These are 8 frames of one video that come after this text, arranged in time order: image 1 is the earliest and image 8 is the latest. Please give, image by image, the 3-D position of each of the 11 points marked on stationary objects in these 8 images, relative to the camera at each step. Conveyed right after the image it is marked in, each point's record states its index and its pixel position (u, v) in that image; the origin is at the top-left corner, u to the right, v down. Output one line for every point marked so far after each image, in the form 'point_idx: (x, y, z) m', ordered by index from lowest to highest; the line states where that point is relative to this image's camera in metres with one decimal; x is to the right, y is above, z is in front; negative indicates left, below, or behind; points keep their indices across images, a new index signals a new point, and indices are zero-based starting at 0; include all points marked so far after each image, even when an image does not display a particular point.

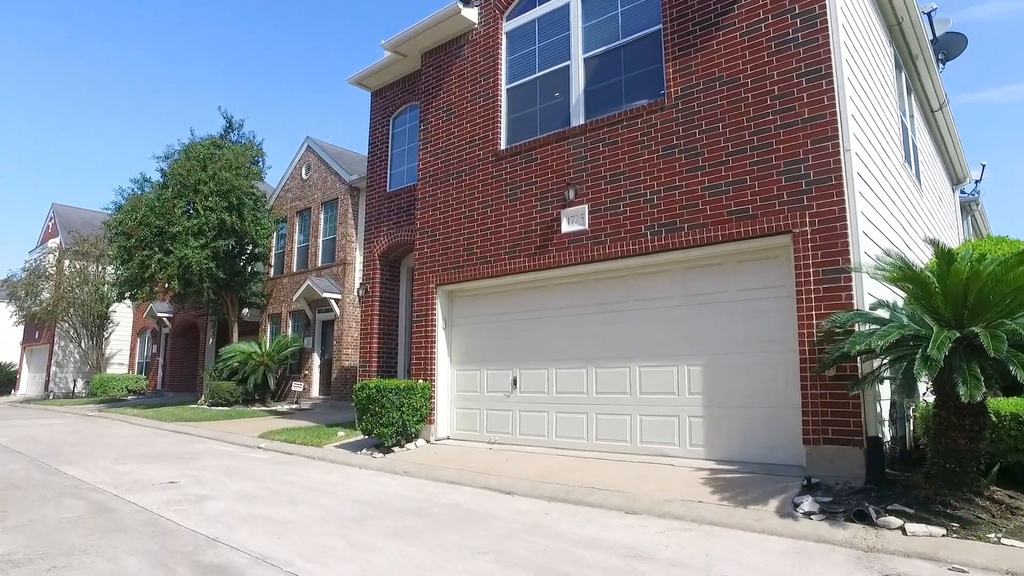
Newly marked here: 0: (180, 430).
0: (-7.9, -3.4, +14.2) m
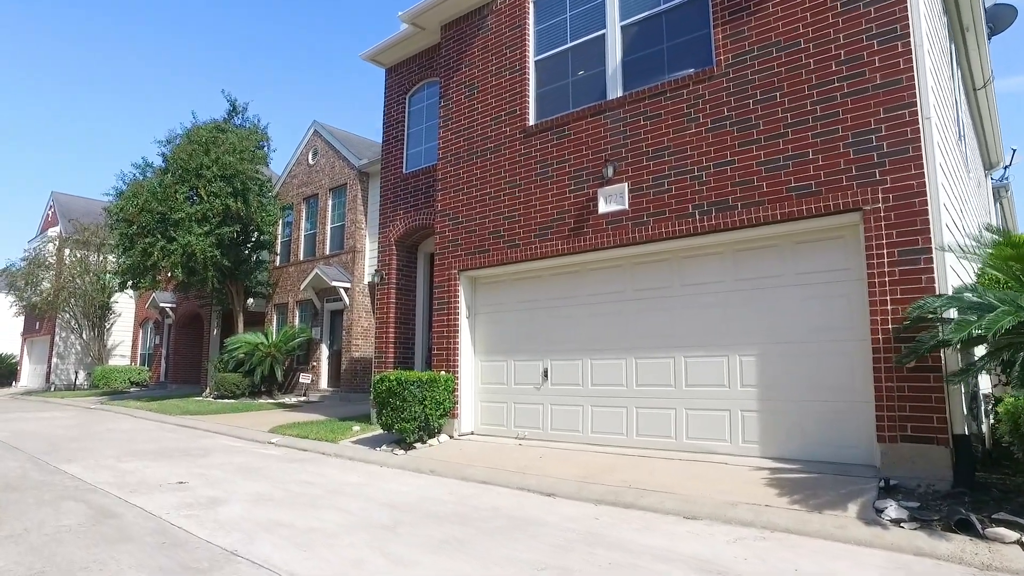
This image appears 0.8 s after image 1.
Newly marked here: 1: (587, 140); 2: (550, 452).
0: (-7.5, -3.1, +13.7) m
1: (+1.1, +2.2, +8.8) m
2: (+0.5, -2.3, +8.3) m
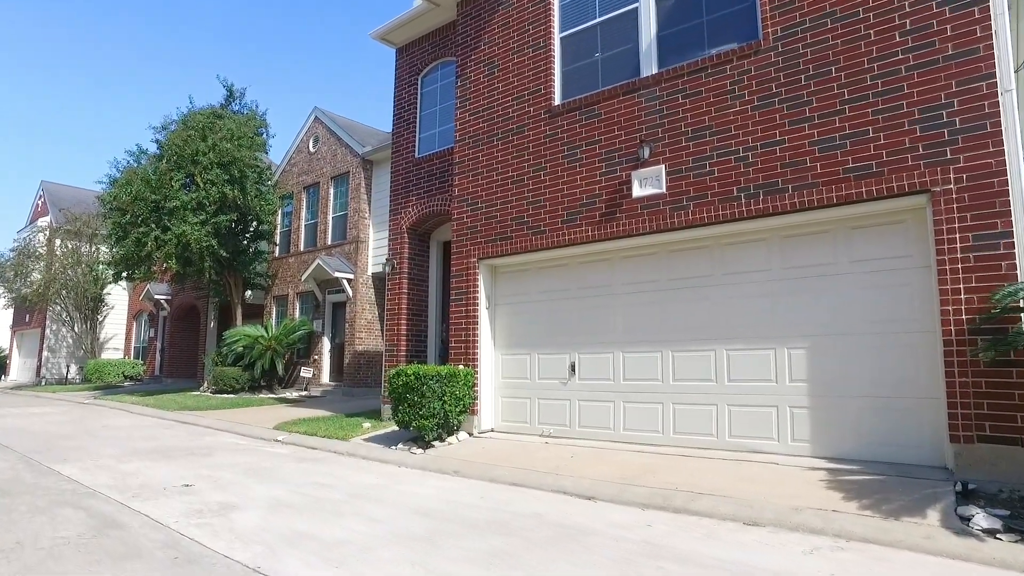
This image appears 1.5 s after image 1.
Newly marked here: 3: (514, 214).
0: (-7.2, -2.9, +13.1) m
1: (+1.5, +2.3, +8.3) m
2: (+0.9, -2.1, +7.8) m
3: (0.0, +1.2, +9.3) m
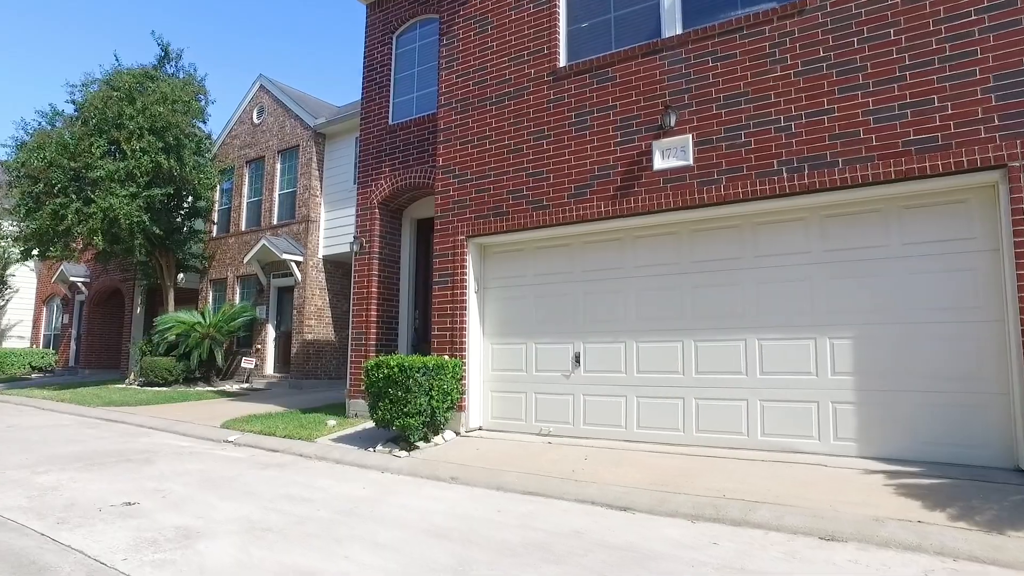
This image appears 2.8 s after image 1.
0: (-7.6, -2.5, +11.4) m
1: (+1.6, +2.5, +7.4) m
2: (+0.9, -1.9, +7.0) m
3: (0.0, +1.4, +8.3) m
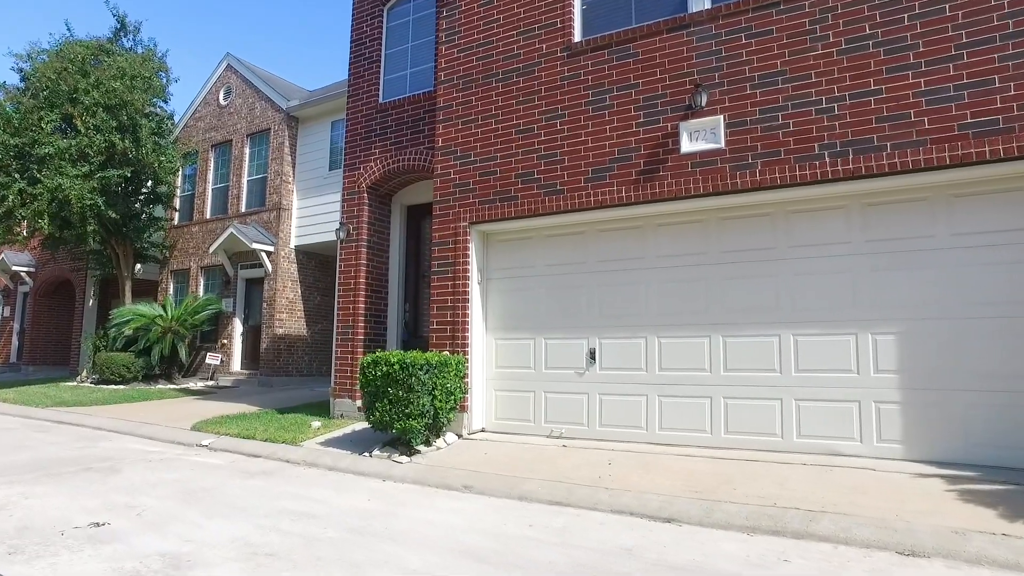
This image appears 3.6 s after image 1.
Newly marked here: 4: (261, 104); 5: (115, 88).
0: (-7.7, -2.3, +10.3) m
1: (+1.8, +2.6, +6.9) m
2: (+1.1, -1.8, +6.5) m
3: (+0.1, +1.5, +7.7) m
4: (-7.1, +5.2, +16.9) m
5: (-10.1, +5.1, +15.3) m
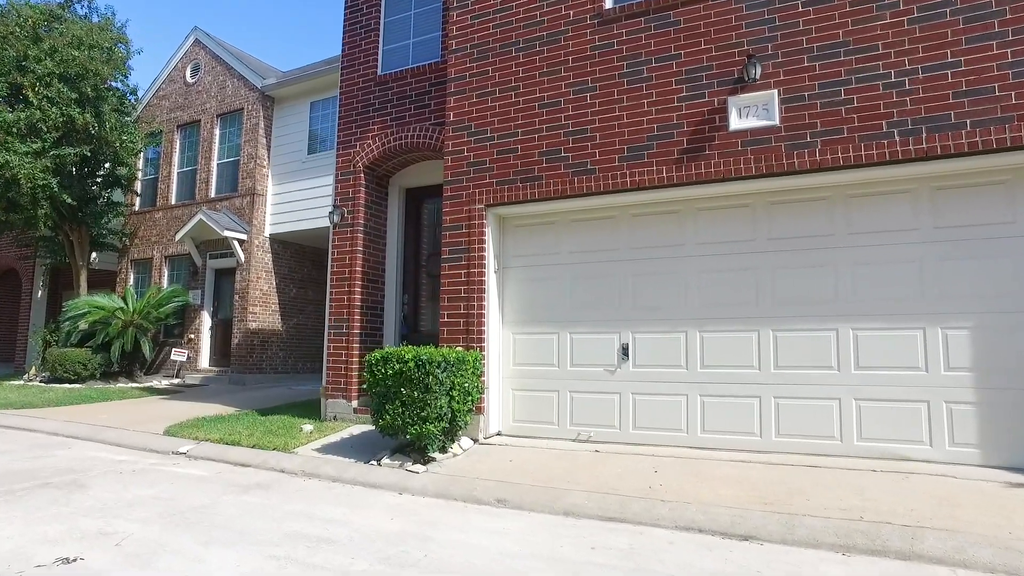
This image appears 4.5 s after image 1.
0: (-7.6, -2.1, +9.1) m
1: (+2.1, +2.7, +6.3) m
2: (+1.4, -1.7, +5.8) m
3: (+0.4, +1.7, +7.0) m
4: (-7.4, +5.5, +15.8) m
5: (-10.2, +5.4, +14.0) m
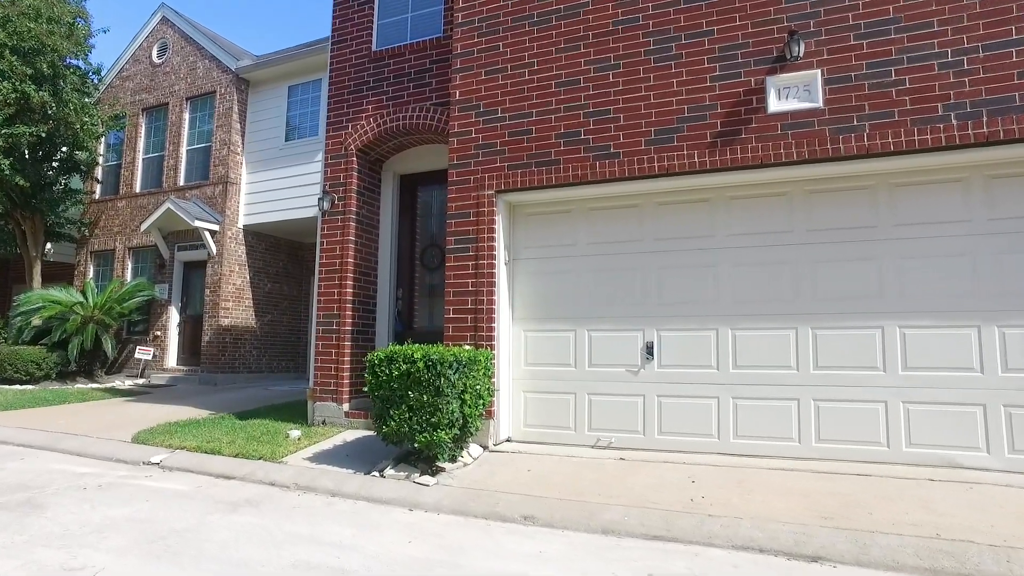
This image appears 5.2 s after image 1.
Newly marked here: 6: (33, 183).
0: (-7.6, -1.9, +8.2) m
1: (+2.3, +2.8, +5.9) m
2: (+1.6, -1.7, +5.4) m
3: (+0.5, +1.7, +6.5) m
4: (-7.6, +5.6, +14.8) m
5: (-10.4, +5.5, +12.8) m
6: (-11.0, +2.4, +13.7) m
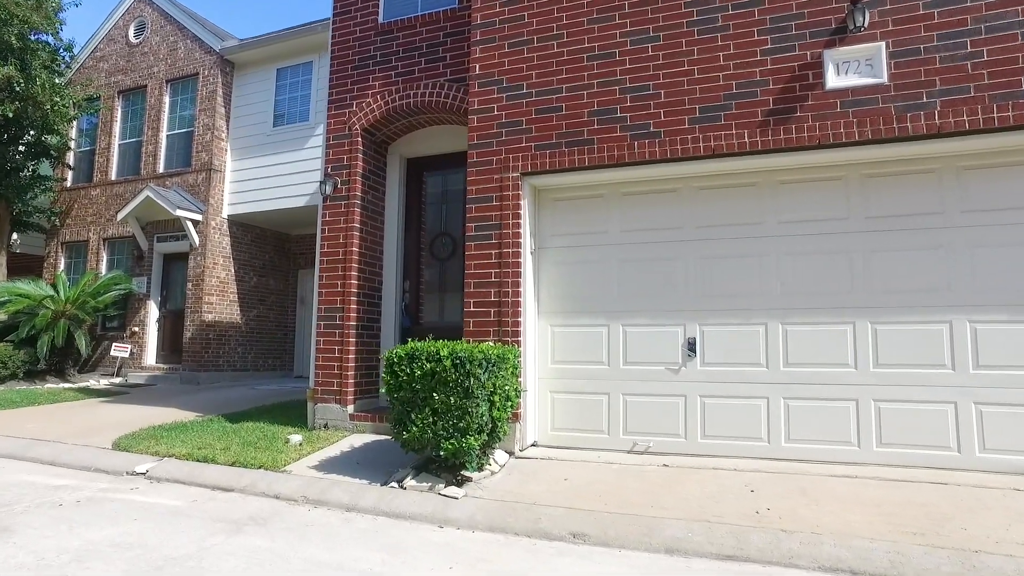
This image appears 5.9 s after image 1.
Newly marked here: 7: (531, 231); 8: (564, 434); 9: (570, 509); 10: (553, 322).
0: (-7.4, -1.8, +7.3) m
1: (+2.6, +2.9, +5.4) m
2: (+2.0, -1.6, +4.9) m
3: (+0.8, +1.8, +5.9) m
4: (-7.6, +5.7, +13.9) m
5: (-10.3, +5.7, +11.9) m
6: (-11.0, +2.6, +12.7) m
7: (+0.2, +0.6, +6.3) m
8: (+0.5, -1.5, +6.0) m
9: (+0.4, -1.7, +4.5) m
10: (+0.5, -0.3, +6.2) m
